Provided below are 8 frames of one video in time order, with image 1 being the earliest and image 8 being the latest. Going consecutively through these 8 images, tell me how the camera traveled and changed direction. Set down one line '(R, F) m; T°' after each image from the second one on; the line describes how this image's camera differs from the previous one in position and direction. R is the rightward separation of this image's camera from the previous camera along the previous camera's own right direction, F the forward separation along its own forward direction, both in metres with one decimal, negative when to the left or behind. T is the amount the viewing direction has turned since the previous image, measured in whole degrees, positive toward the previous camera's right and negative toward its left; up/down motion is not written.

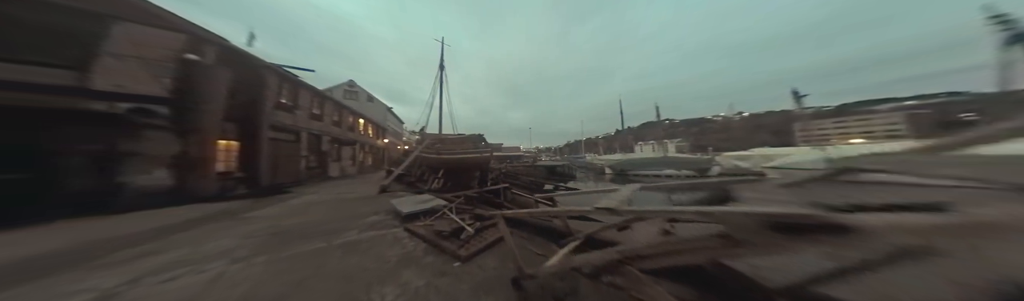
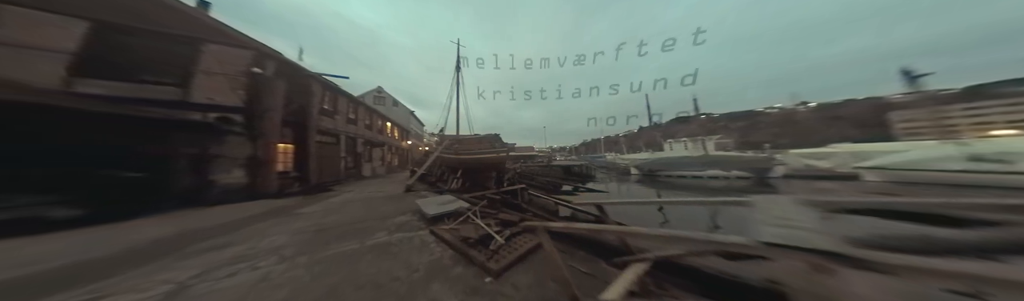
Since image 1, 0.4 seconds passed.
(-0.2, +0.1) m; -6°
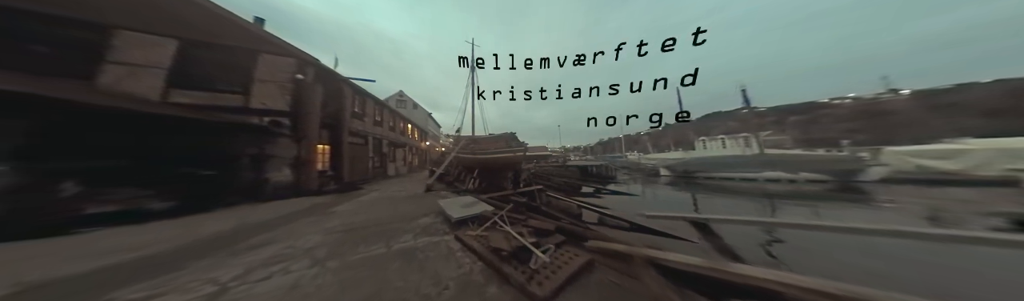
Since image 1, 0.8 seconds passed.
(-0.2, +0.2) m; -5°
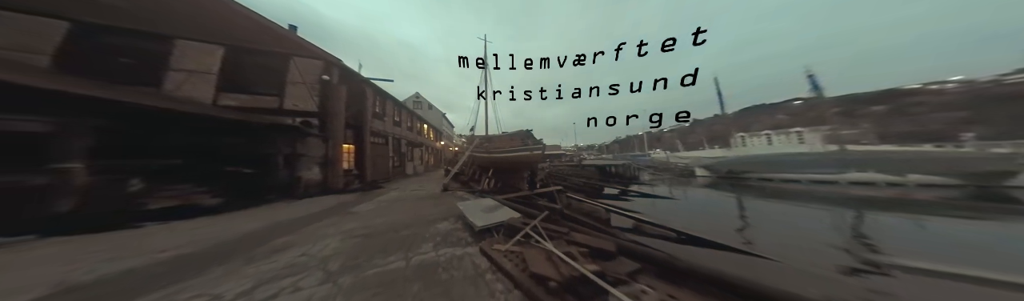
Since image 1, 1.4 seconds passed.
(-0.2, +0.3) m; -5°
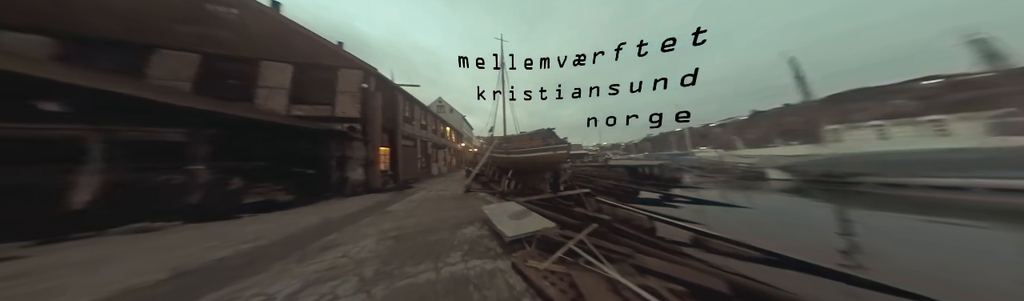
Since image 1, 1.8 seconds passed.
(-0.2, +0.2) m; -7°
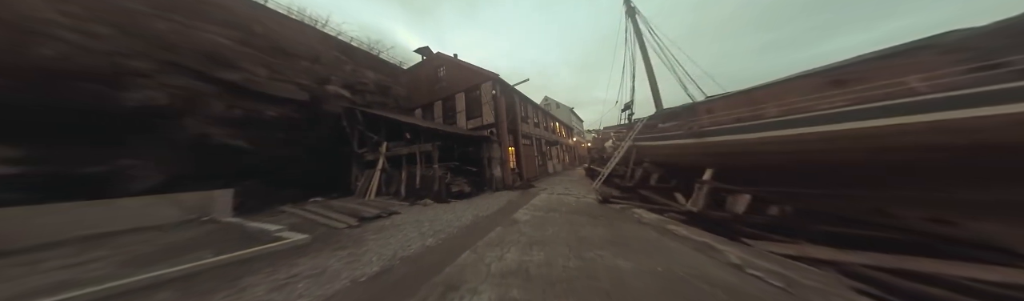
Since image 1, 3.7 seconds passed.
(-0.9, +1.5) m; -50°
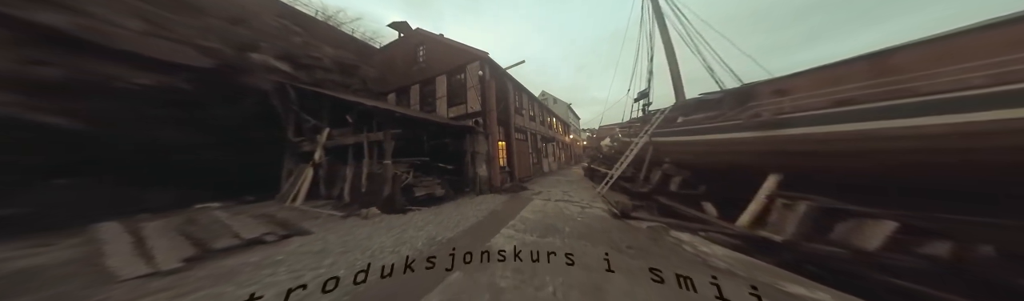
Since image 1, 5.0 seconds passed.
(+0.2, +1.2) m; +2°
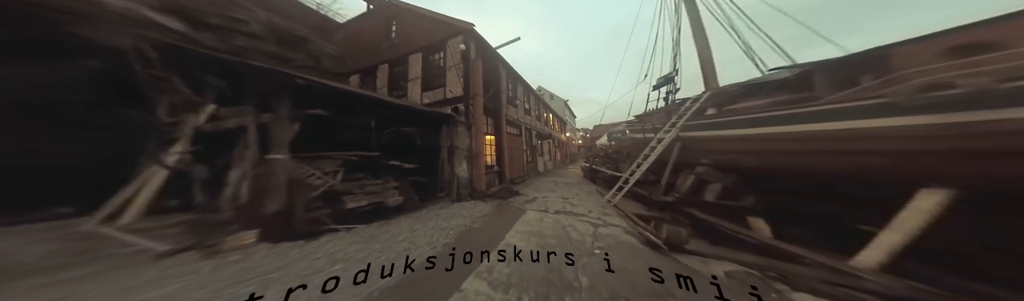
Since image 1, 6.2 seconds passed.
(+0.2, +1.2) m; +2°
